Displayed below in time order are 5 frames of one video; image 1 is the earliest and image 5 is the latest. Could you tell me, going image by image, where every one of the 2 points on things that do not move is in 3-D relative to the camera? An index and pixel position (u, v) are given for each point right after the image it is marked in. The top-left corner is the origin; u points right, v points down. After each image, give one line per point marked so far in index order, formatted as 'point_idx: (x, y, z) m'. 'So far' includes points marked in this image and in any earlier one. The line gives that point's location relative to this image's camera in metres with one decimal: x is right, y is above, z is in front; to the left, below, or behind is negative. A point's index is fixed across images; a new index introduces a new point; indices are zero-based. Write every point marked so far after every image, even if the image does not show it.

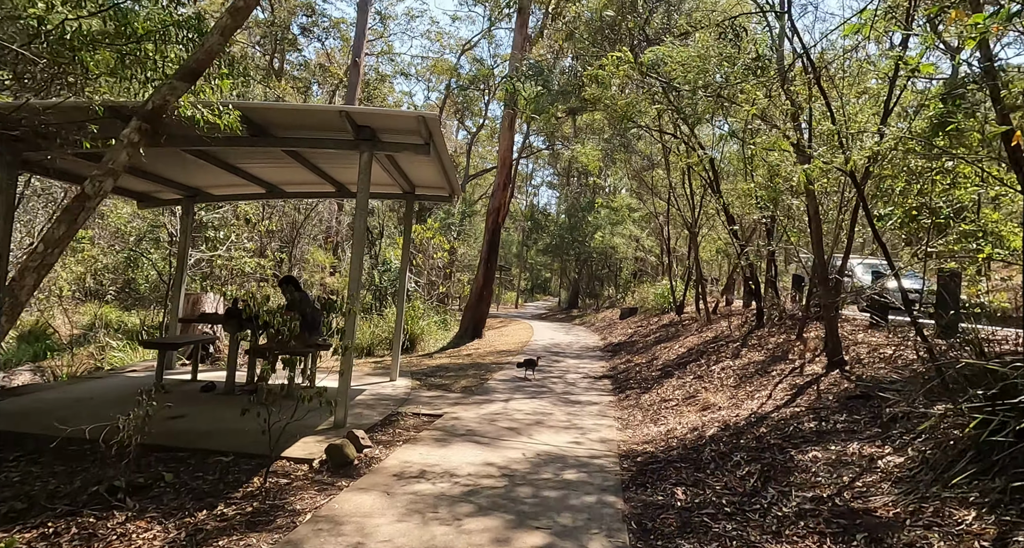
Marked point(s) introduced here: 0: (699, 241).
0: (+4.5, +0.8, +16.1) m
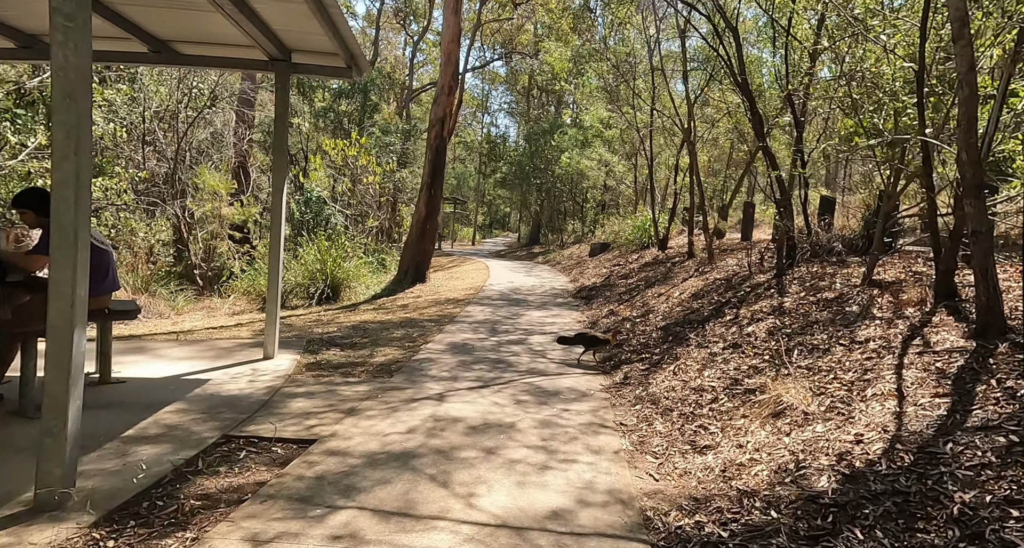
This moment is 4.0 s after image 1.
0: (+3.5, +2.2, +13.0) m
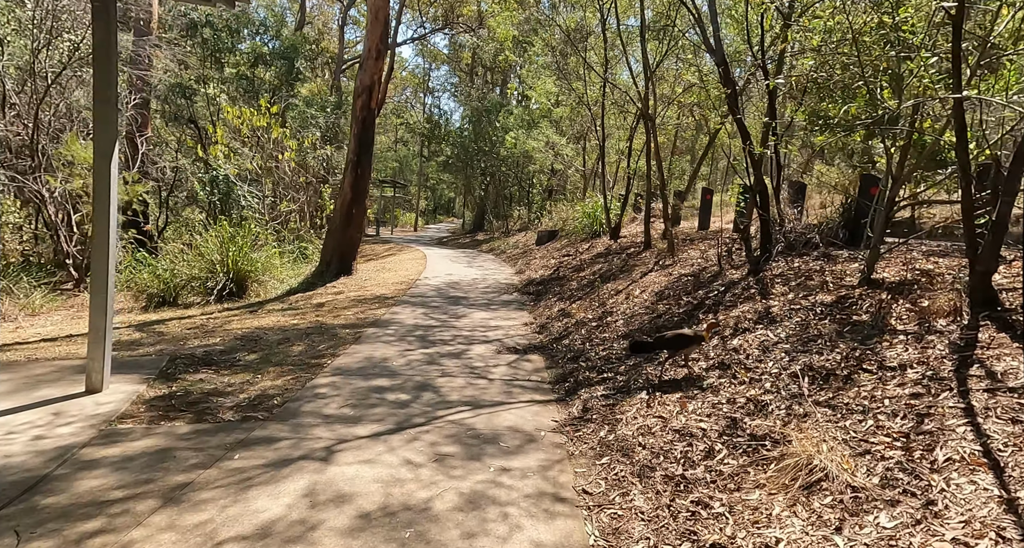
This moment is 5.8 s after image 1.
0: (+2.4, +2.3, +11.8) m
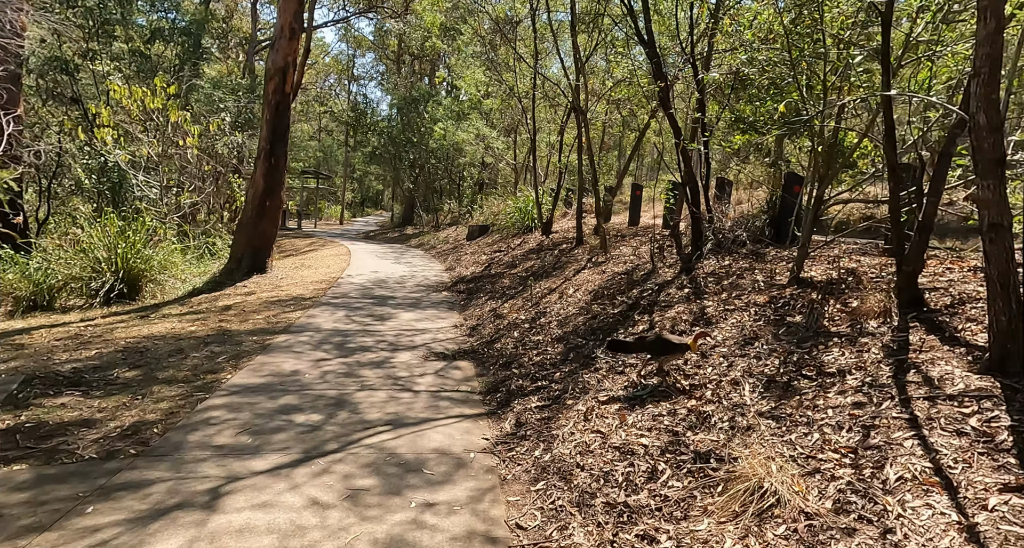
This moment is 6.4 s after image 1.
0: (+1.2, +2.4, +11.6) m
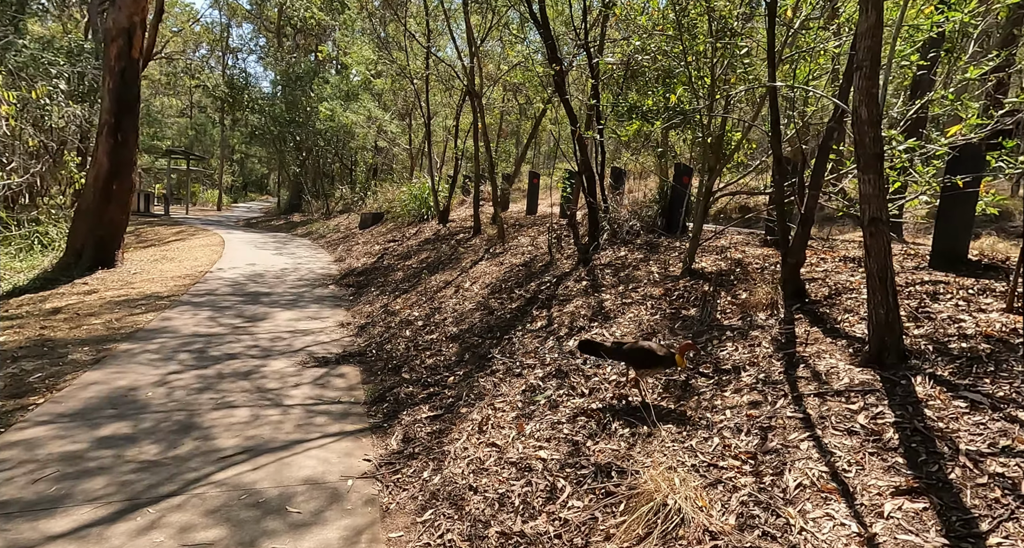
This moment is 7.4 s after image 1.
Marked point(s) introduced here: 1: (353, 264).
0: (-0.5, +2.6, +11.2) m
1: (-2.6, +0.2, +11.0) m
